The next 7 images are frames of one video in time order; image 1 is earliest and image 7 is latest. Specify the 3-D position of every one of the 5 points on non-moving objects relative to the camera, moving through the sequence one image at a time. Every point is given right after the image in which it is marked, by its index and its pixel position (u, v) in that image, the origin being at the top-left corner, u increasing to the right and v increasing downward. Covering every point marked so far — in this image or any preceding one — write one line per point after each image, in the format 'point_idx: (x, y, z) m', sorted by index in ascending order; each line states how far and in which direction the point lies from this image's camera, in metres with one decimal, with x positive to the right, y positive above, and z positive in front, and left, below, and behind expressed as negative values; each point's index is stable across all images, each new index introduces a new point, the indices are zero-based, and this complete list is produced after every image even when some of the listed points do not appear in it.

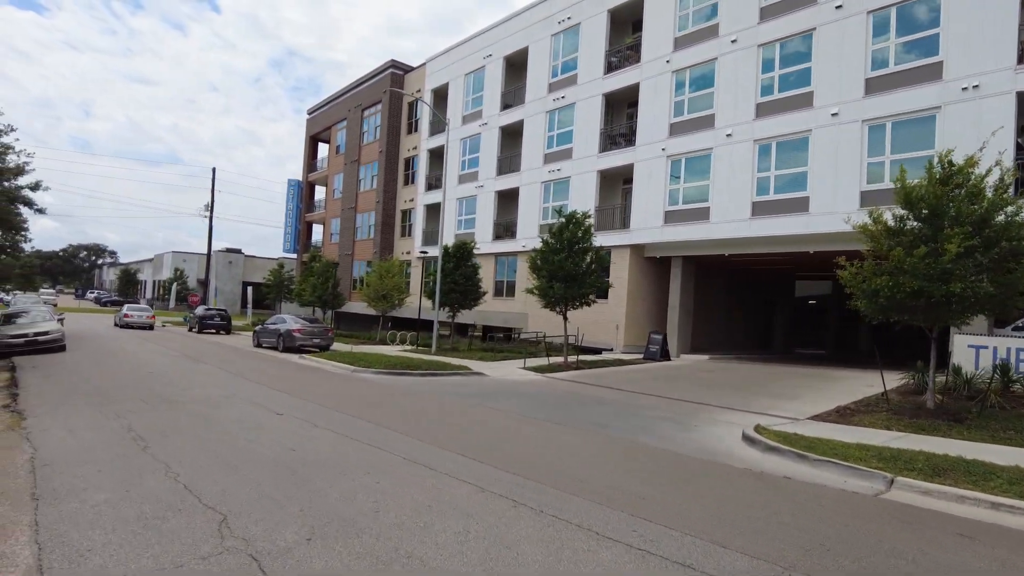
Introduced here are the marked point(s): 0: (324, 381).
0: (-4.2, -2.1, +15.3) m
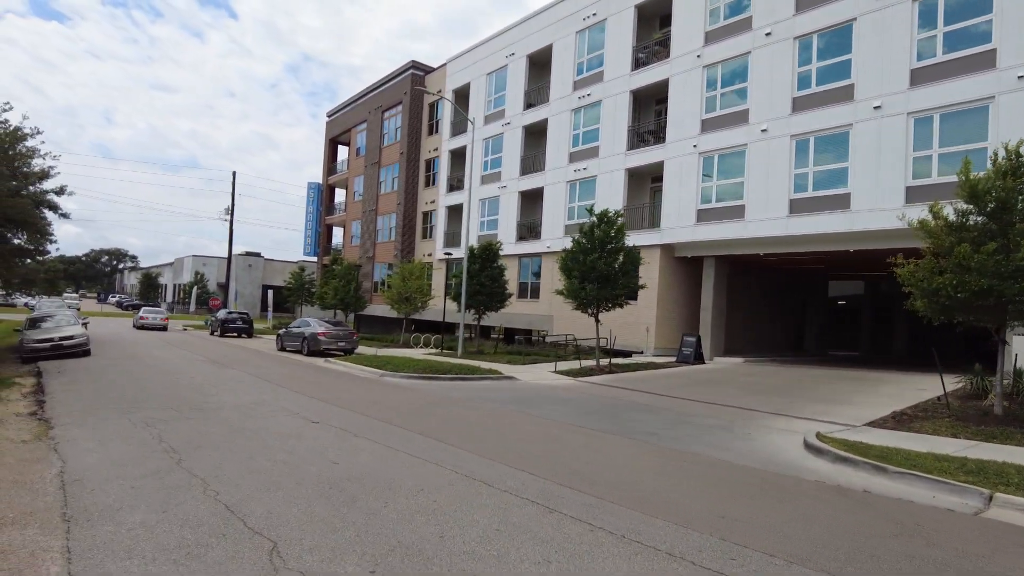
0: (-3.5, -2.1, +14.9) m
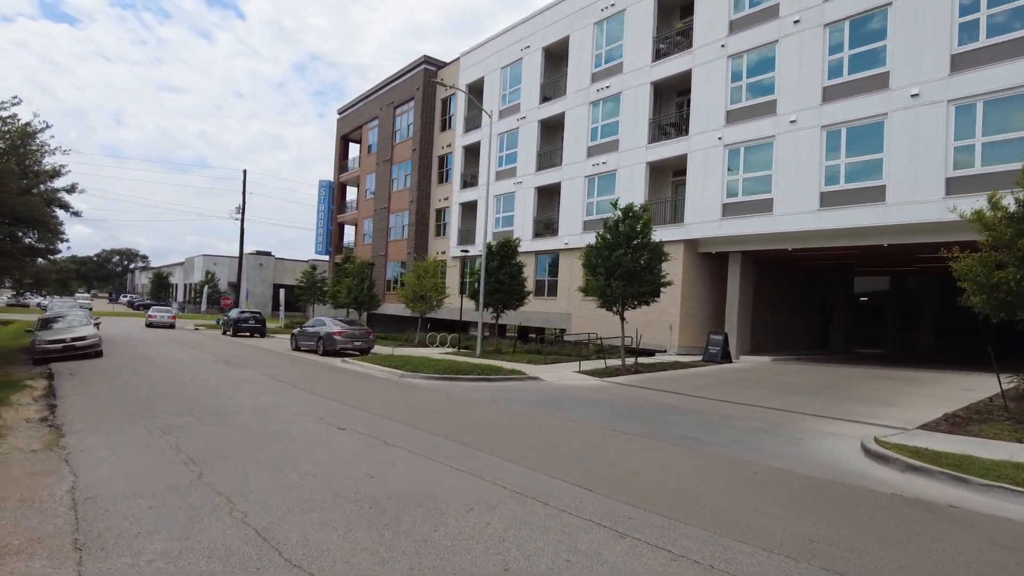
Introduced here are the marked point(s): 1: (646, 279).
0: (-2.9, -2.1, +14.3) m
1: (+3.5, +0.2, +17.8) m
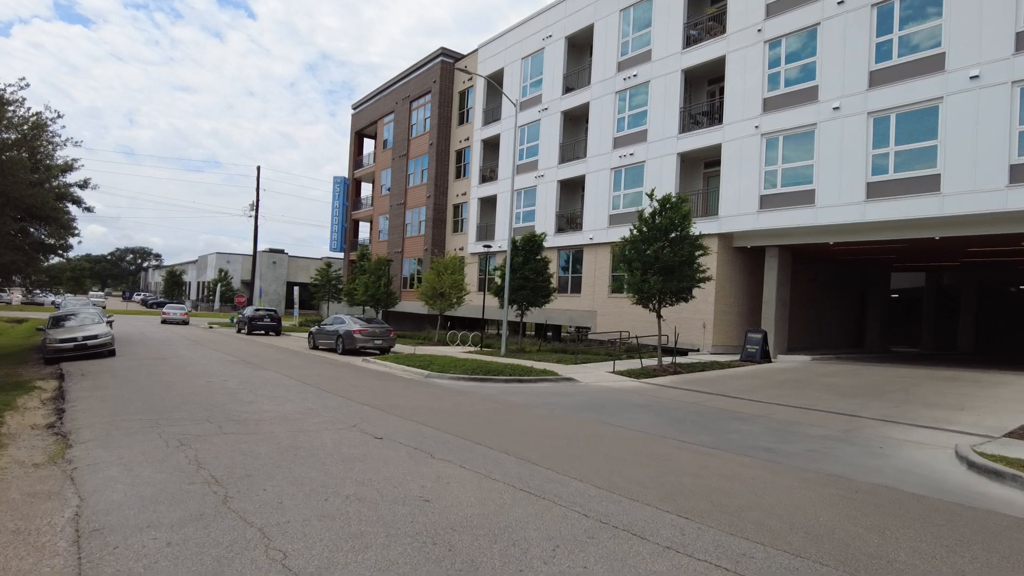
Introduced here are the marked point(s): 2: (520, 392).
0: (-2.2, -2.0, +13.5) m
1: (+4.3, +0.3, +16.9) m
2: (+0.2, -2.0, +13.6) m
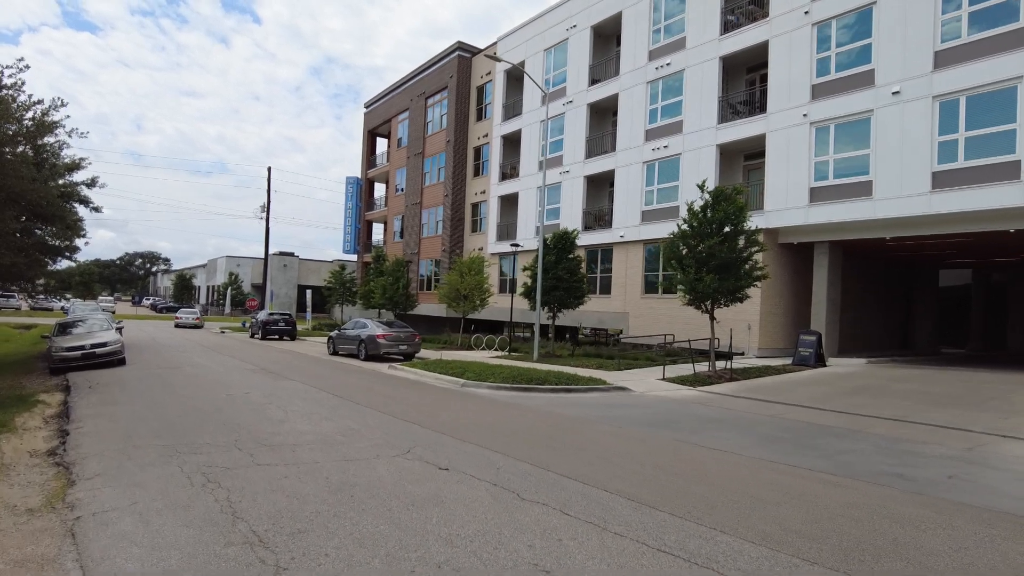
0: (-1.3, -2.0, +12.2) m
1: (+5.2, +0.4, +15.5) m
2: (+1.1, -2.0, +12.3) m
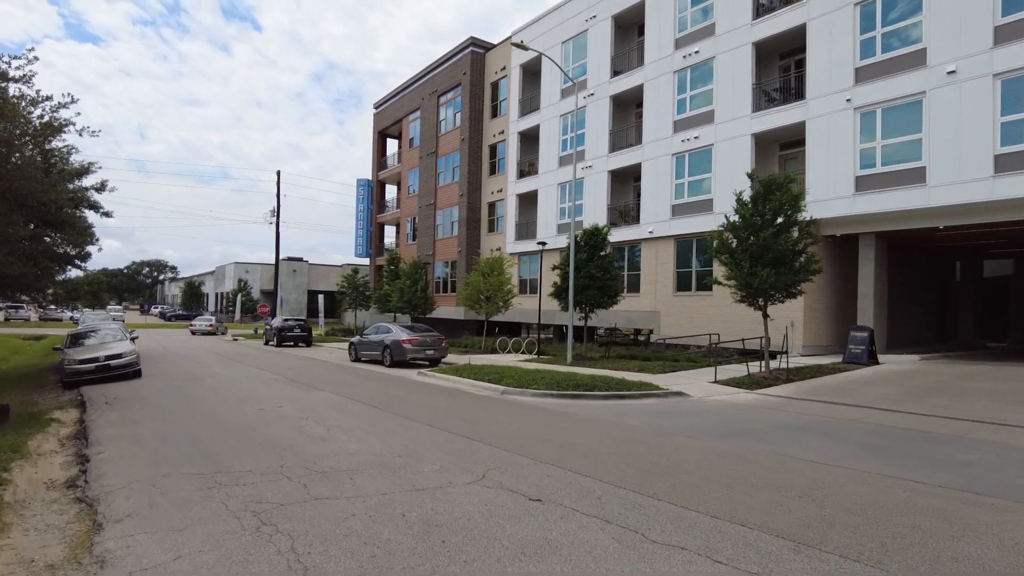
0: (-0.4, -2.0, +11.2) m
1: (+6.0, +0.5, +14.5) m
2: (+1.9, -2.0, +11.3) m
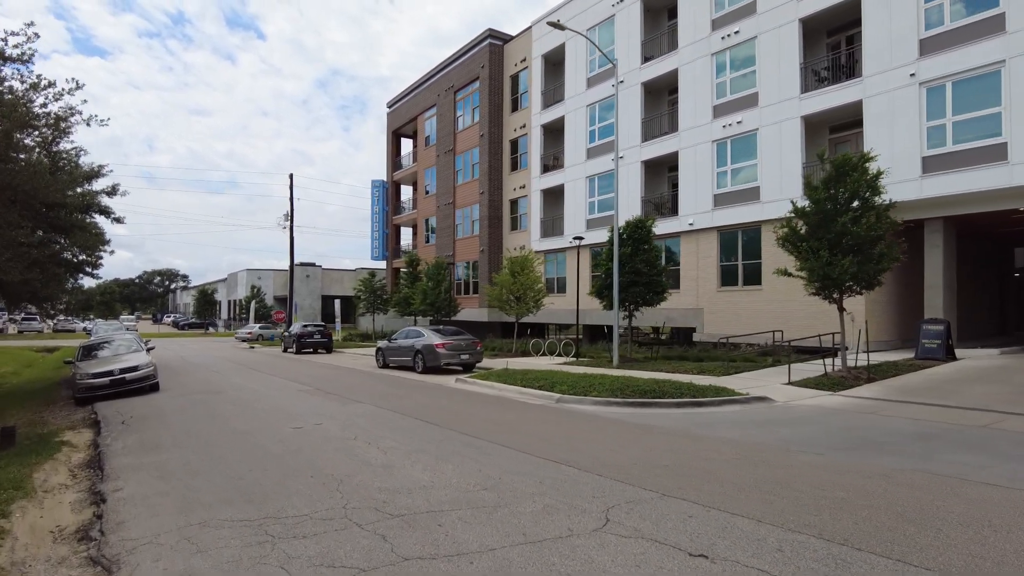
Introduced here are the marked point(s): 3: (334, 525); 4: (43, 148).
0: (+0.6, -2.0, +9.9) m
1: (+7.0, +0.7, +13.1) m
2: (+2.9, -1.9, +9.9) m
3: (-1.2, -1.6, +4.7) m
4: (-9.1, +2.8, +13.2) m
